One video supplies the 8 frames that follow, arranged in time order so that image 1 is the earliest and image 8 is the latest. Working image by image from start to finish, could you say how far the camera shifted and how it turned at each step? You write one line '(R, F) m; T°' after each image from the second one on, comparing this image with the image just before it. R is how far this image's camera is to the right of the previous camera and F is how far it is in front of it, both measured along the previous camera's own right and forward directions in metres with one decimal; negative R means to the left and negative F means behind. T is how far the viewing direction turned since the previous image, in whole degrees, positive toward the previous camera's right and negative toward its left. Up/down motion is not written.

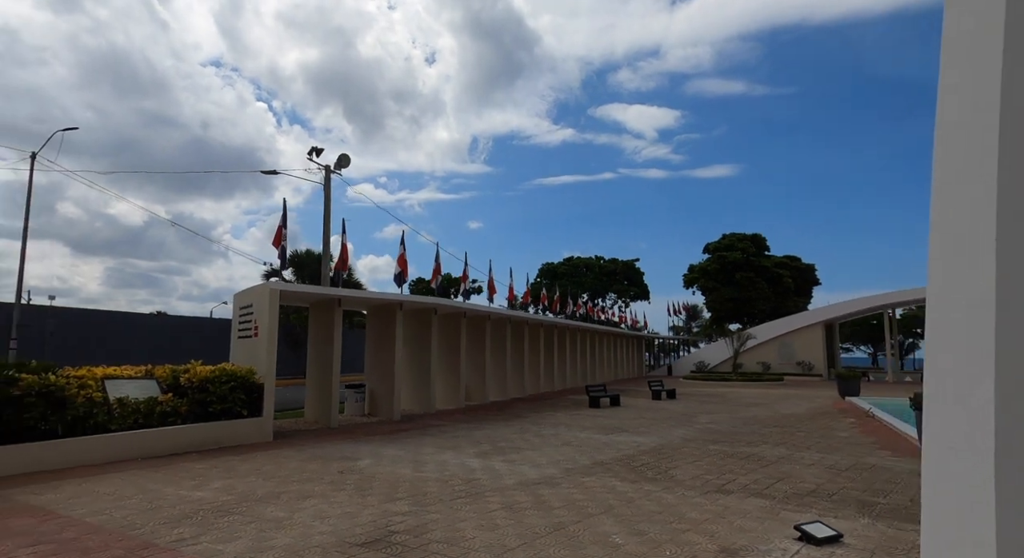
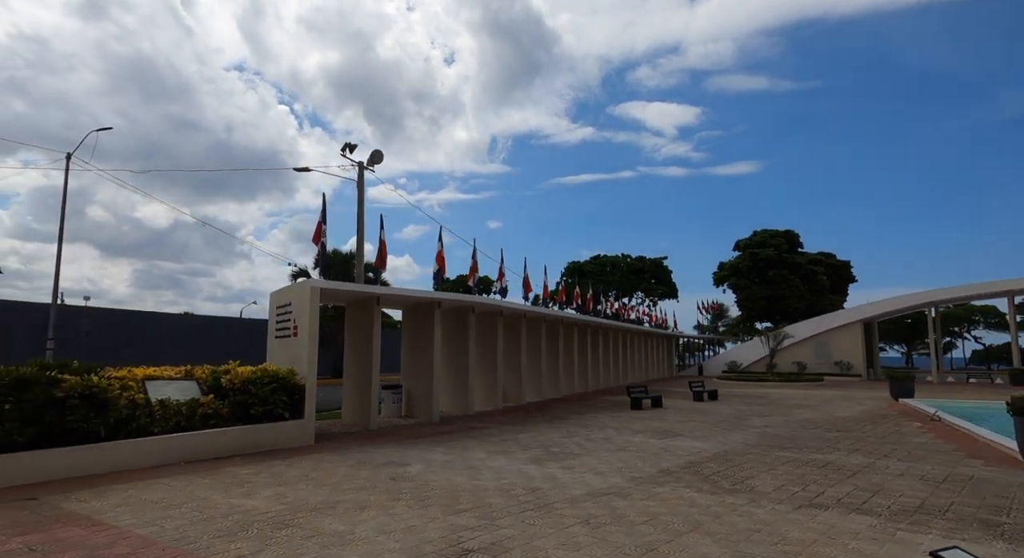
(-0.5, +0.5) m; -2°
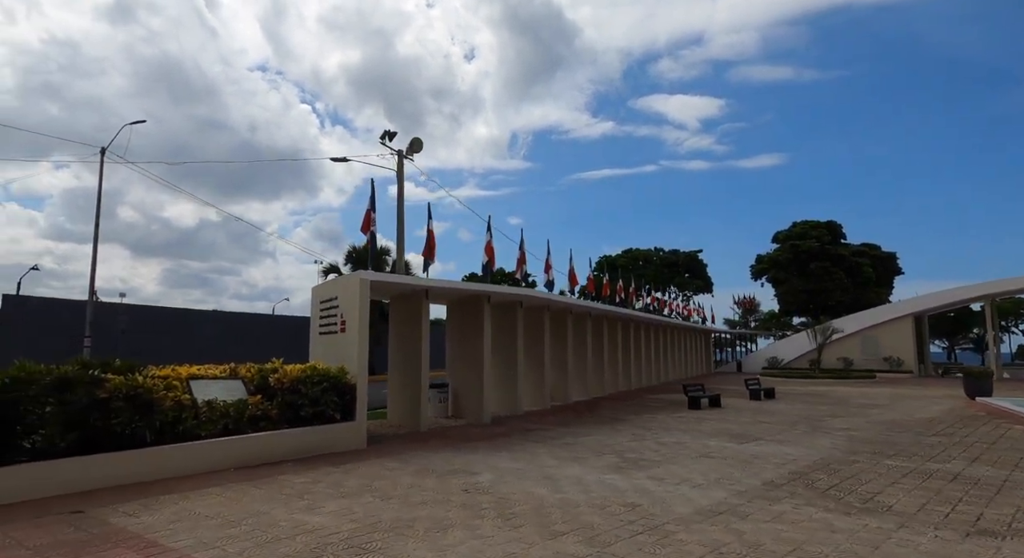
(-0.8, +0.8) m; -2°
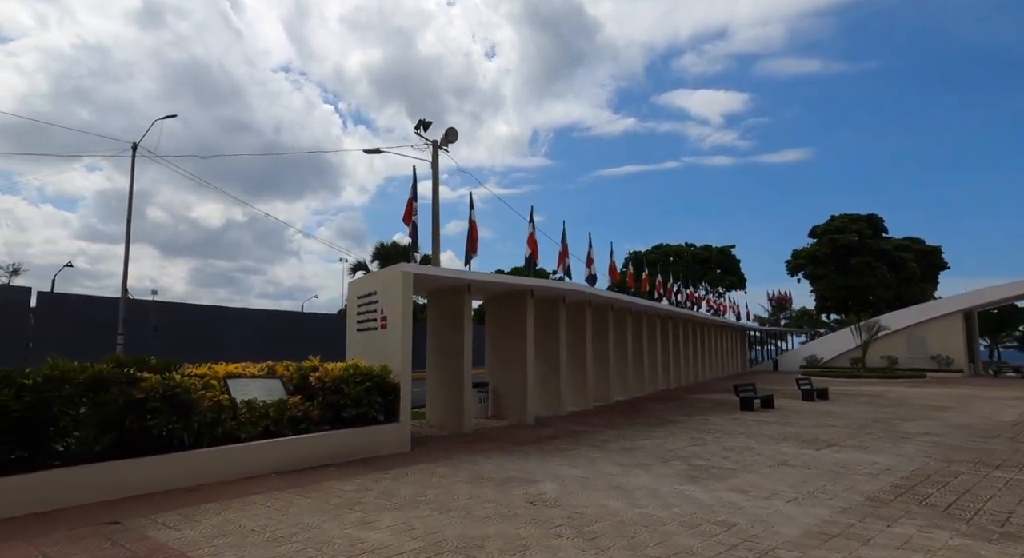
(-0.5, +0.7) m; -2°
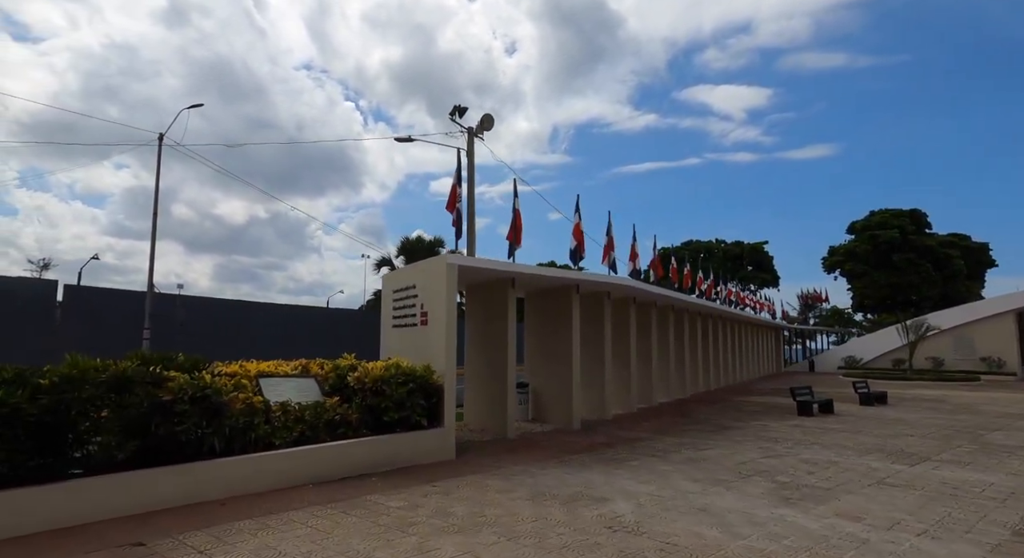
(-0.6, +0.9) m; -2°
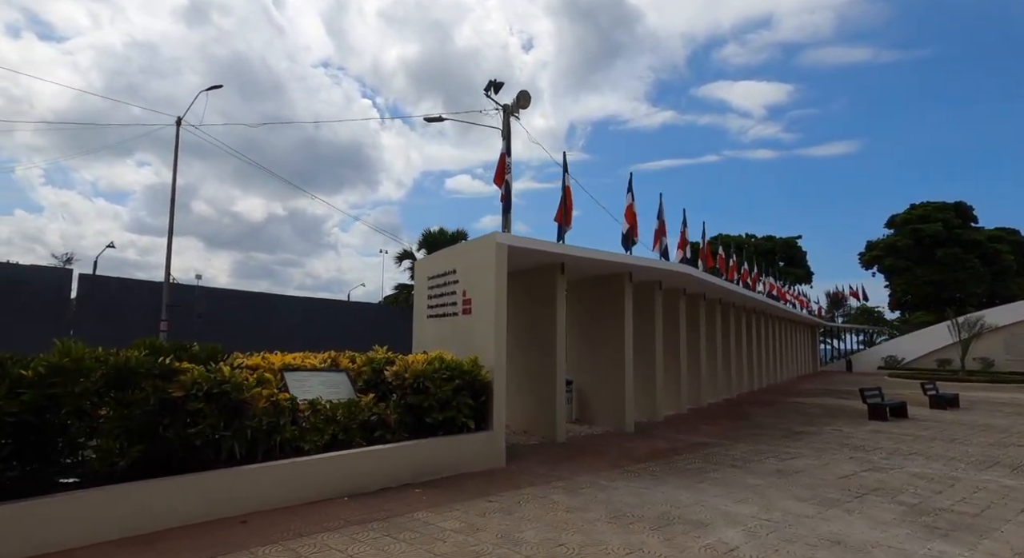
(-0.6, +1.2) m; -1°
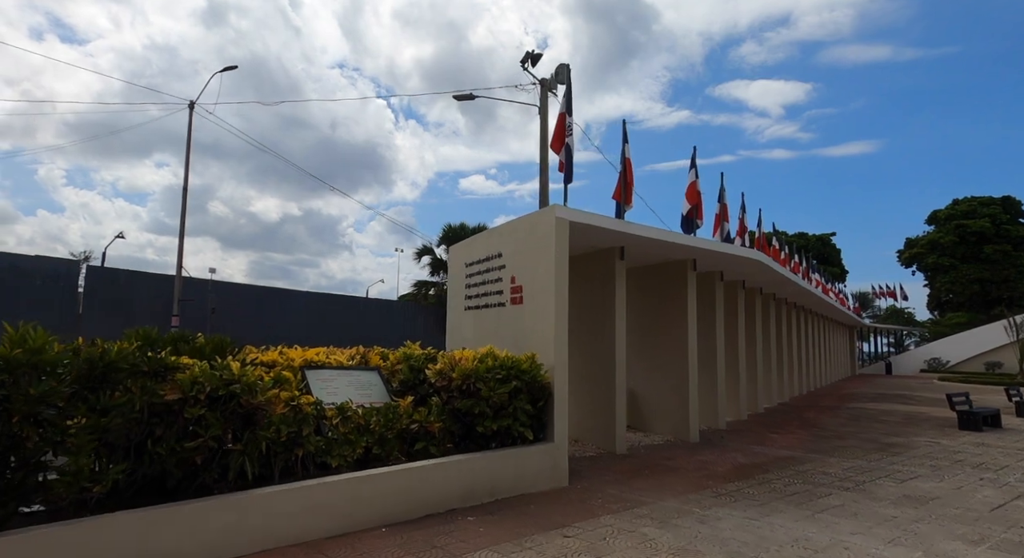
(-0.6, +1.4) m; -1°
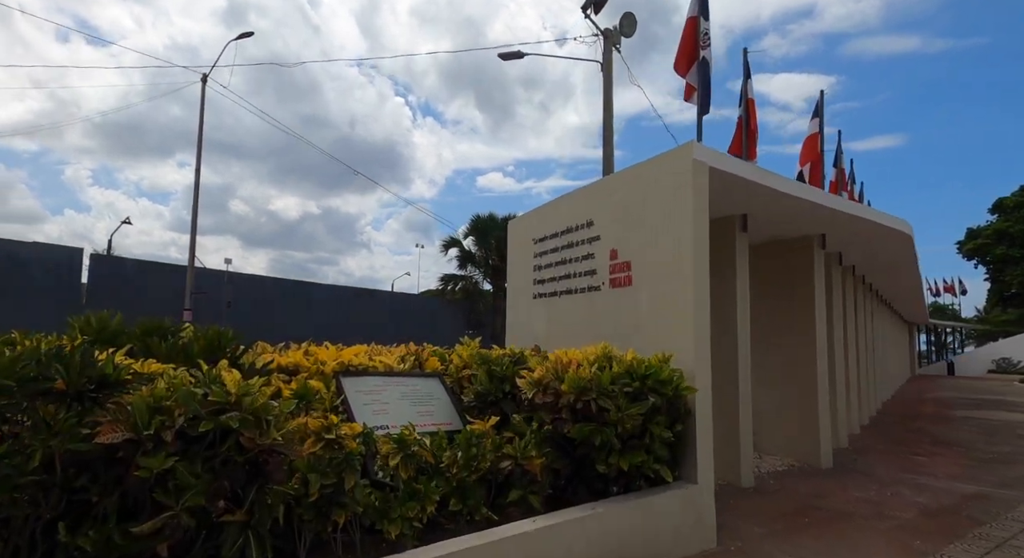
(-0.8, +2.1) m; -2°
